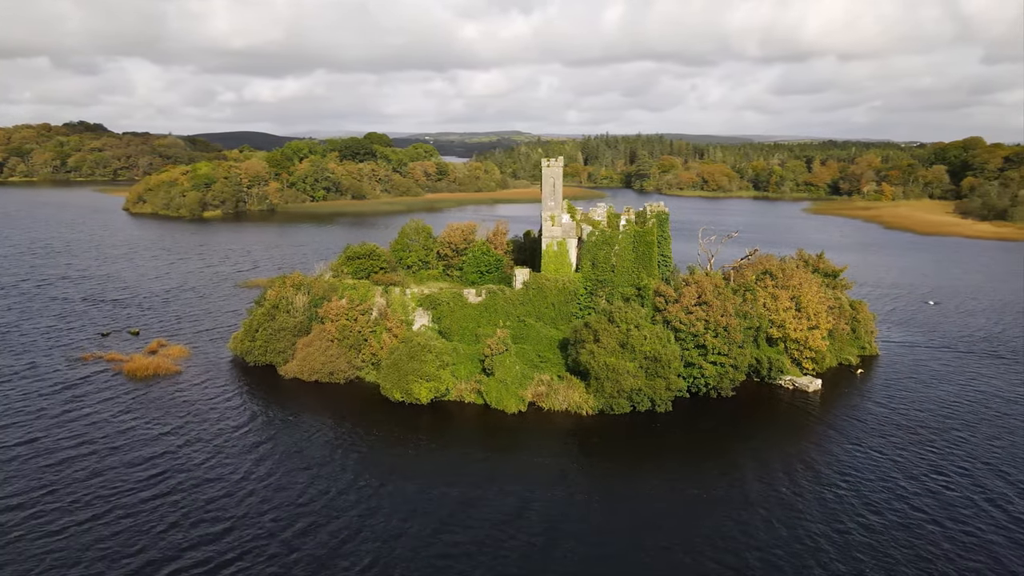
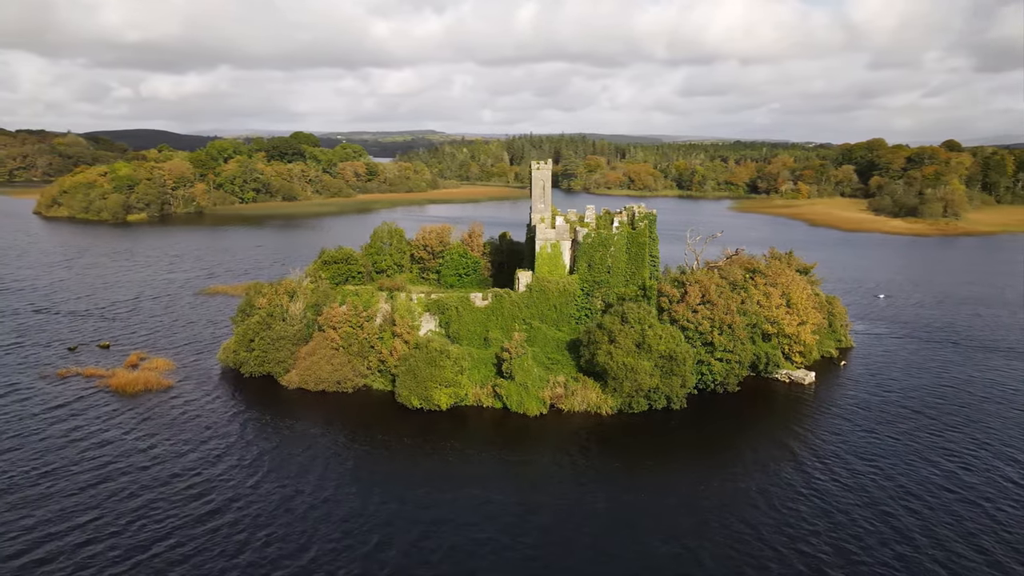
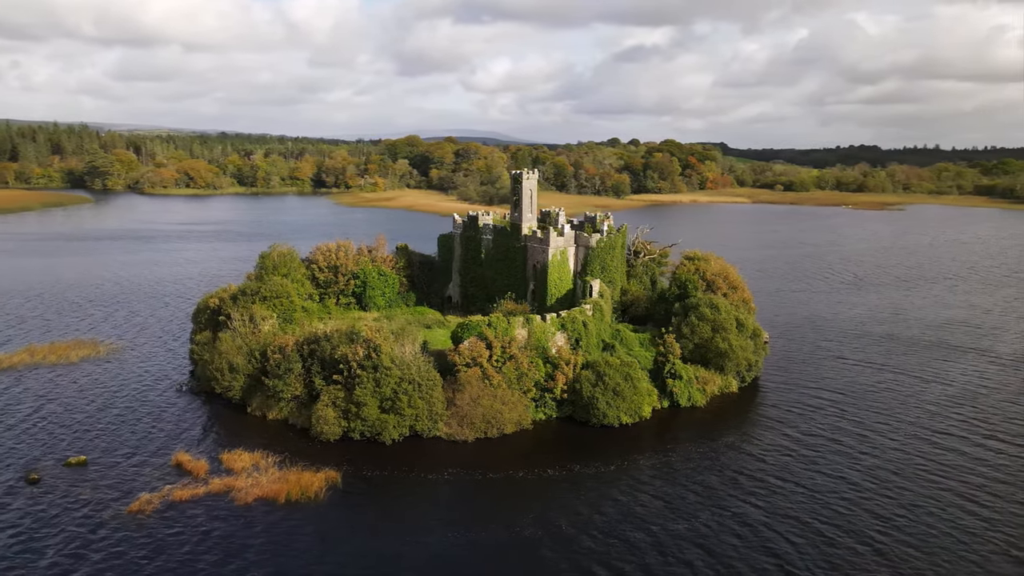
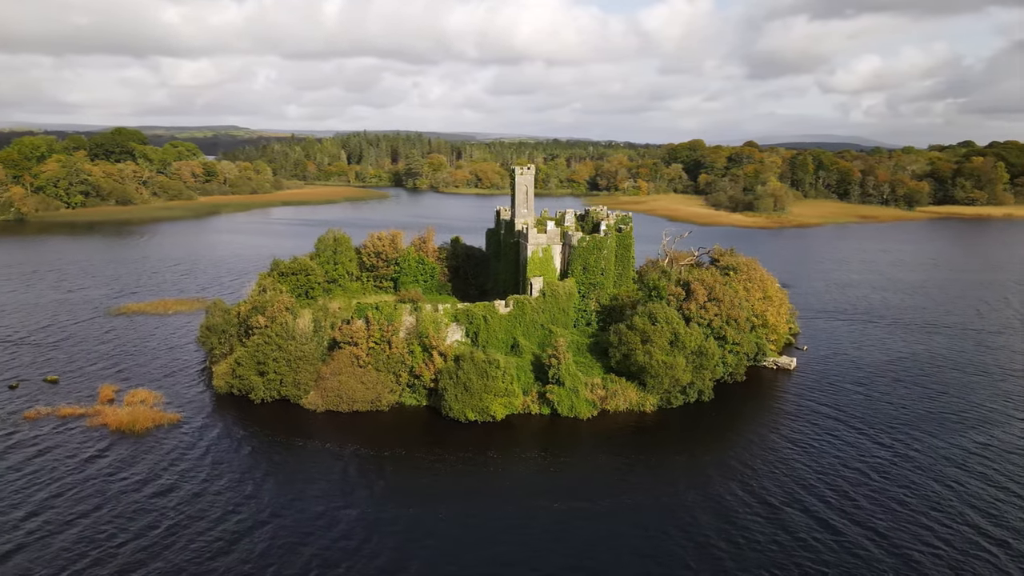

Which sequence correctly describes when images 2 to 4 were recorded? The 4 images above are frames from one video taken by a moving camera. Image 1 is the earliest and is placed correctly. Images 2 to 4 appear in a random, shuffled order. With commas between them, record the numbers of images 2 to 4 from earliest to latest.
2, 4, 3
